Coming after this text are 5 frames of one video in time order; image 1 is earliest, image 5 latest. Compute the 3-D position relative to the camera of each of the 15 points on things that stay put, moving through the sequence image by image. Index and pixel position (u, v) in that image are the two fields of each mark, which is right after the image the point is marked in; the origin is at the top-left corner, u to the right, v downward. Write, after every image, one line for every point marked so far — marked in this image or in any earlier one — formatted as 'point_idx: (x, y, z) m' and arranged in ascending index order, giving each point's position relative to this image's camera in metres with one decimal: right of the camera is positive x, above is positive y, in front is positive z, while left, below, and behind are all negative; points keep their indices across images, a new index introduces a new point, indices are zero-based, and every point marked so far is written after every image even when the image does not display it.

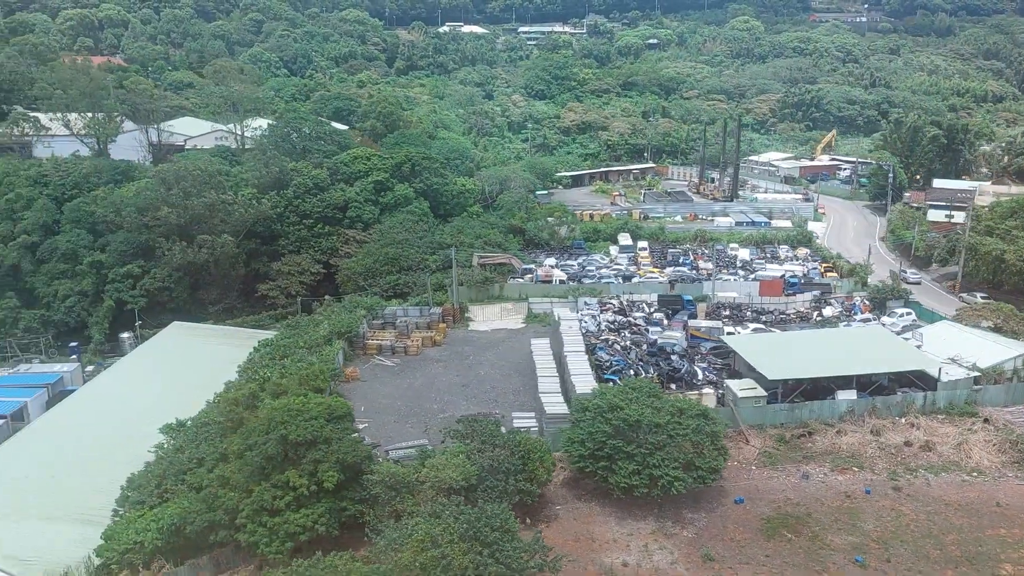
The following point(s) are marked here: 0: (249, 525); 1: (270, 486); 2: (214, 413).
0: (-4.2, -3.8, +12.0) m
1: (-3.9, -3.2, +12.3) m
2: (-6.5, -2.7, +16.5) m
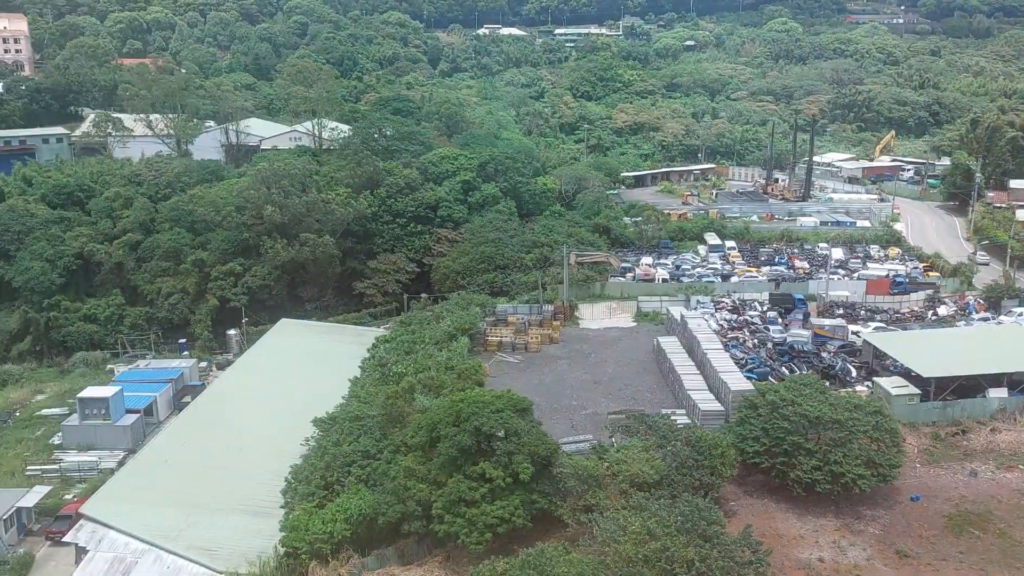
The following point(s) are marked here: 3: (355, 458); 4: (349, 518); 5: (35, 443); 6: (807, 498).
0: (-1.1, -3.7, +12.1) m
1: (-0.8, -3.1, +12.4) m
2: (-3.3, -2.6, +16.6) m
3: (-3.1, -3.4, +14.9) m
4: (-2.8, -4.0, +13.0) m
5: (-11.9, -3.9, +18.9) m
6: (+5.3, -3.8, +13.6) m
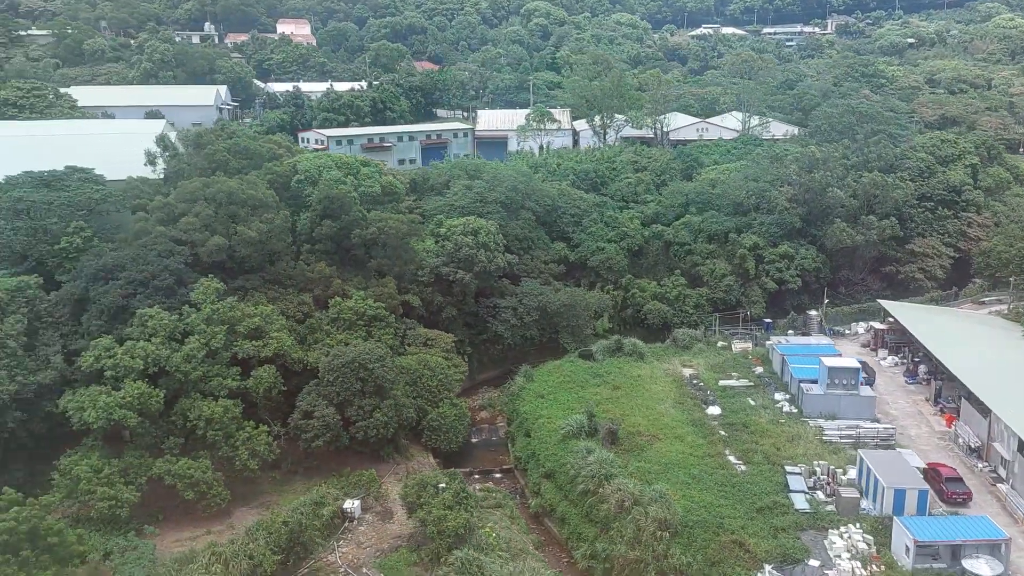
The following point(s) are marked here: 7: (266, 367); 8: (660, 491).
0: (+16.8, -3.0, +11.5) m
1: (+17.1, -2.5, +11.7) m
2: (+15.0, -2.0, +16.2) m
3: (+15.0, -2.7, +14.4) m
4: (+15.1, -3.3, +12.5) m
5: (+6.6, -3.1, +19.3) m
6: (+23.3, -3.3, +12.3) m
7: (-5.5, -1.8, +17.0) m
8: (+3.1, -4.2, +15.6) m
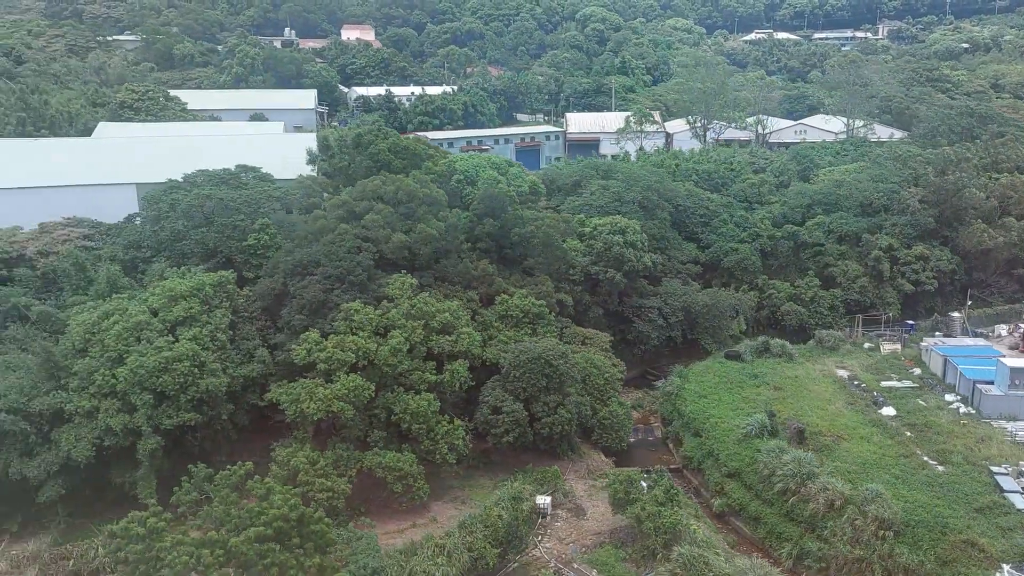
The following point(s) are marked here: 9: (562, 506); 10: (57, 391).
0: (+21.0, -3.0, +11.0) m
1: (+21.2, -2.5, +11.2) m
2: (+19.3, -2.0, +15.7) m
3: (+19.3, -2.7, +14.0) m
4: (+19.3, -3.3, +12.1) m
5: (+11.0, -3.1, +19.0) m
6: (+27.5, -3.3, +11.7) m
7: (-1.2, -1.7, +17.1) m
8: (+7.3, -4.1, +15.4) m
9: (+1.1, -4.9, +17.0) m
10: (-9.0, -2.0, +14.9) m
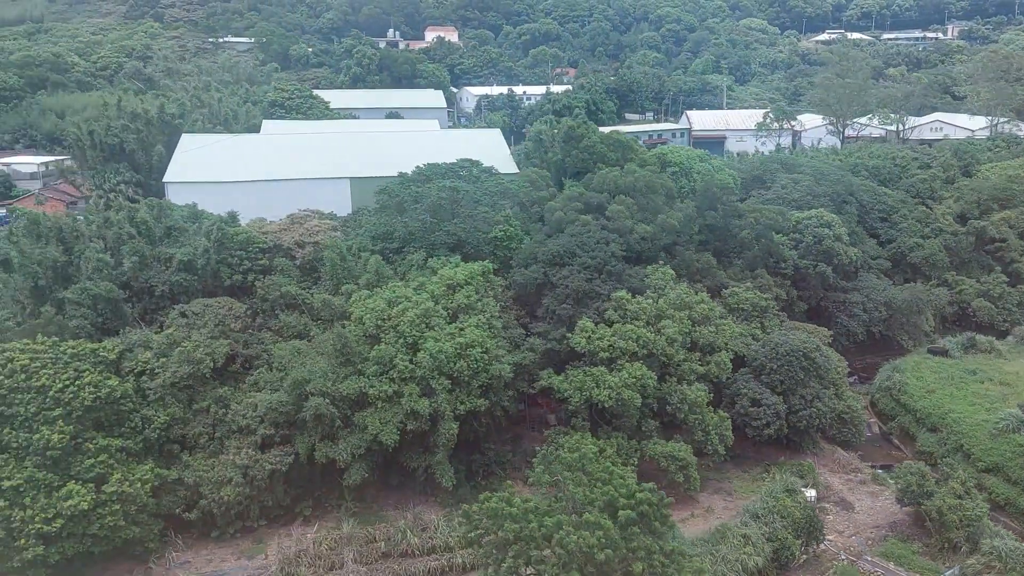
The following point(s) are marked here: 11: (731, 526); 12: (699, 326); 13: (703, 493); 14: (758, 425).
0: (+26.7, -2.9, +10.3) m
1: (+27.0, -2.3, +10.5) m
2: (+25.2, -1.9, +15.1) m
3: (+25.1, -2.6, +13.3) m
4: (+25.0, -3.1, +11.4) m
5: (+17.0, -3.0, +18.6) m
6: (+33.2, -3.1, +10.7) m
7: (+4.7, -1.5, +17.0) m
8: (+13.2, -4.0, +15.1) m
9: (+7.0, -4.7, +16.9) m
10: (-3.2, -1.8, +15.1) m
11: (+4.3, -4.7, +14.9) m
12: (+4.2, -0.9, +17.2) m
13: (+4.2, -4.5, +16.6) m
14: (+5.5, -3.1, +17.1) m
